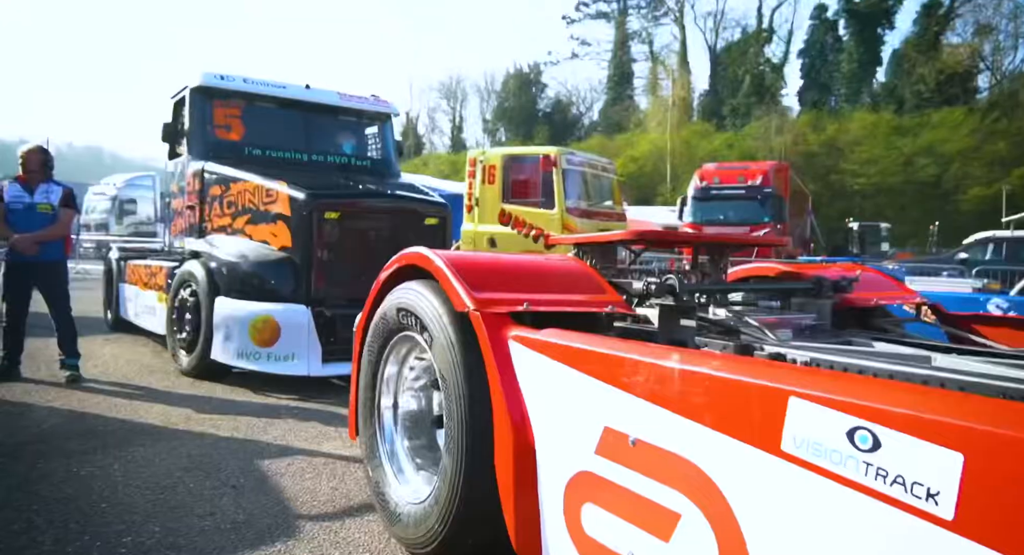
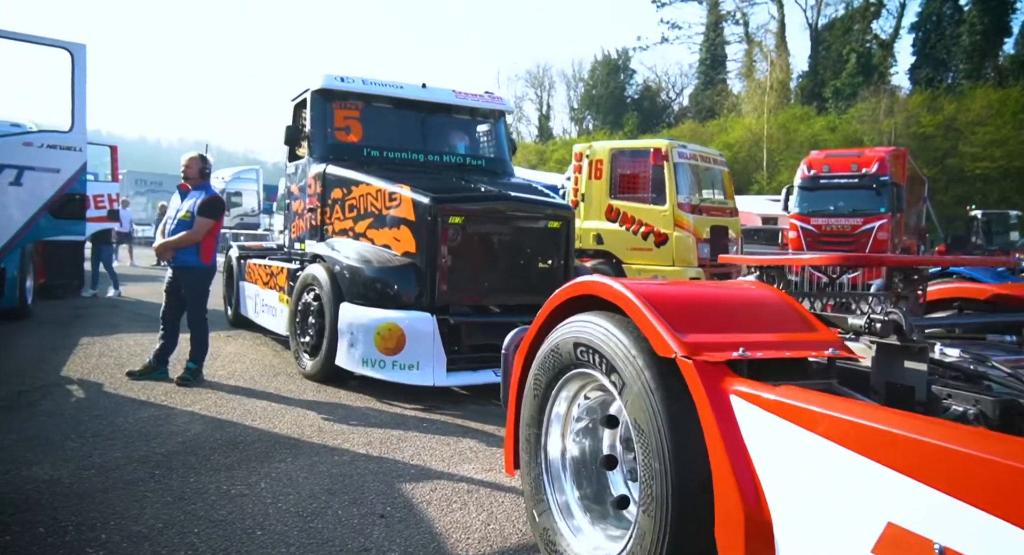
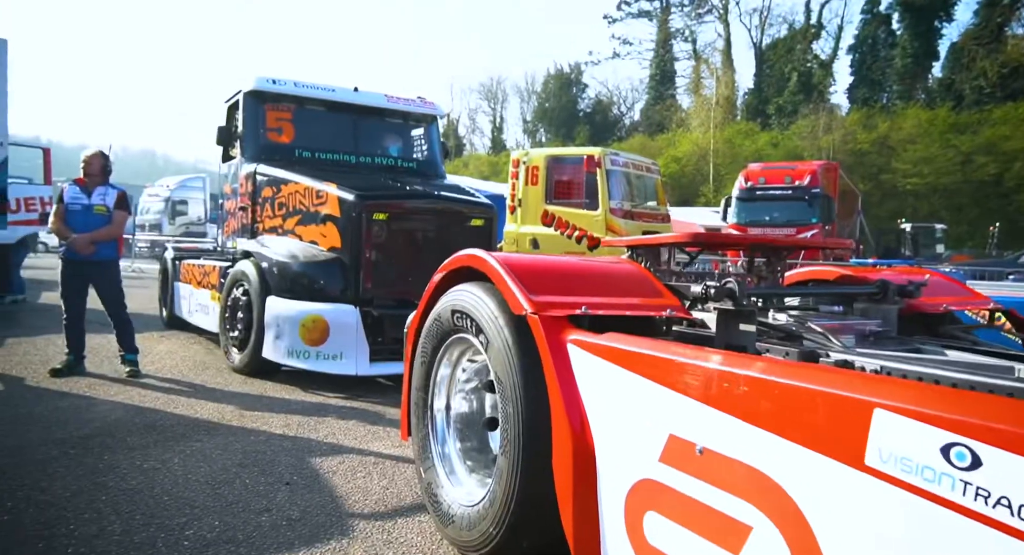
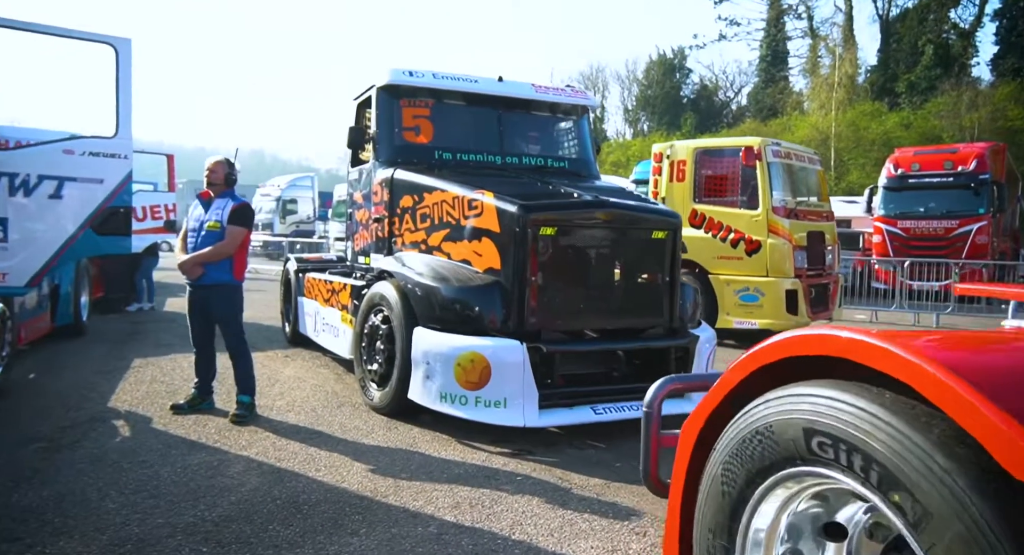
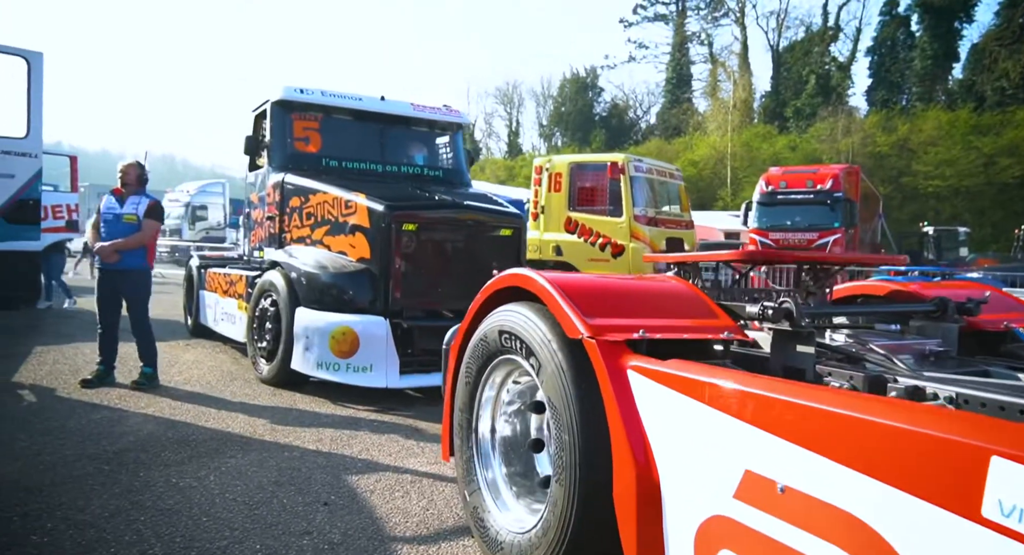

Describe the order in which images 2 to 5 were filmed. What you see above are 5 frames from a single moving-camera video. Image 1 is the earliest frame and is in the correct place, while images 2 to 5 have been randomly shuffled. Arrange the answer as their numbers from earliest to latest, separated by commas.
3, 5, 2, 4
